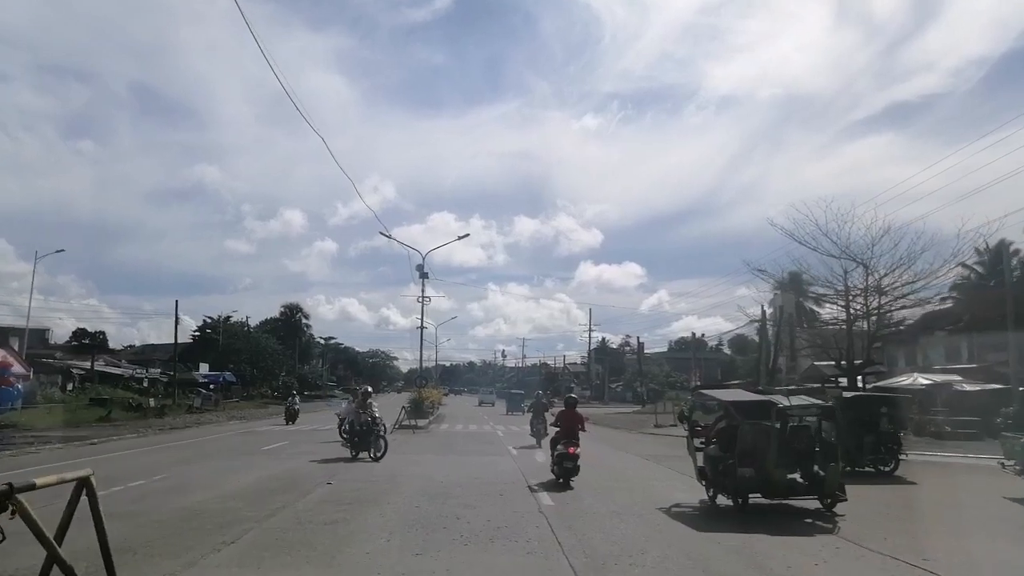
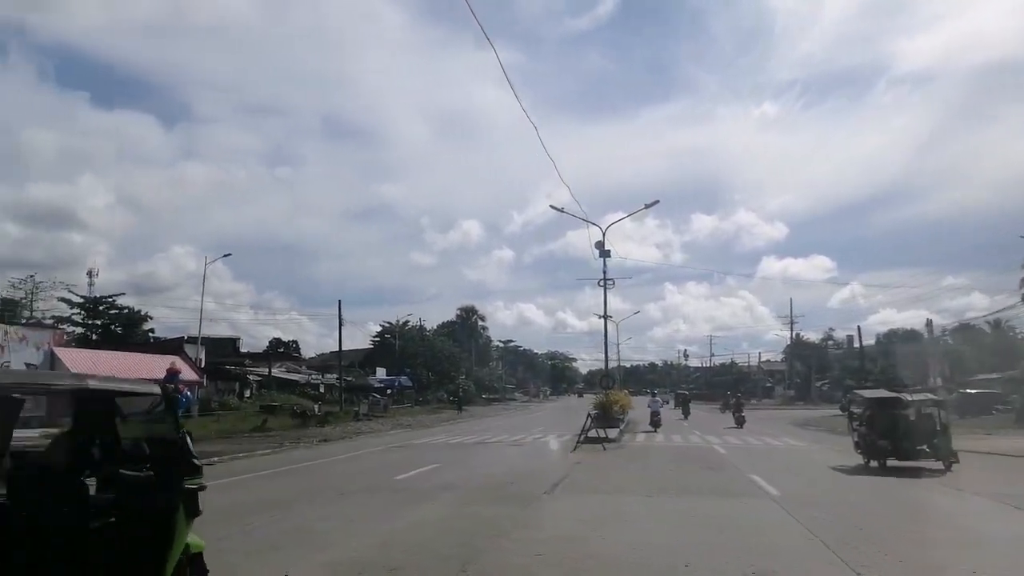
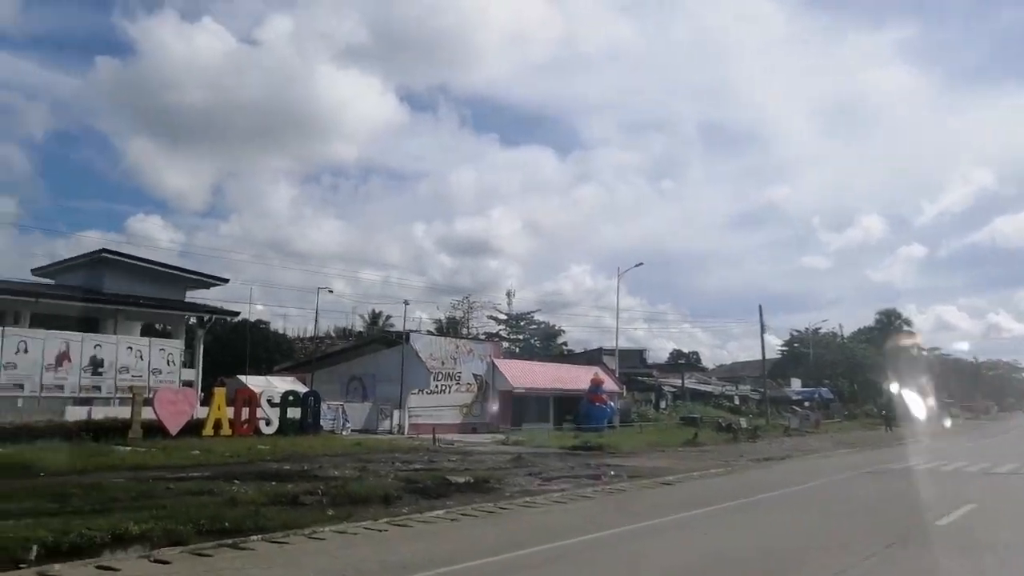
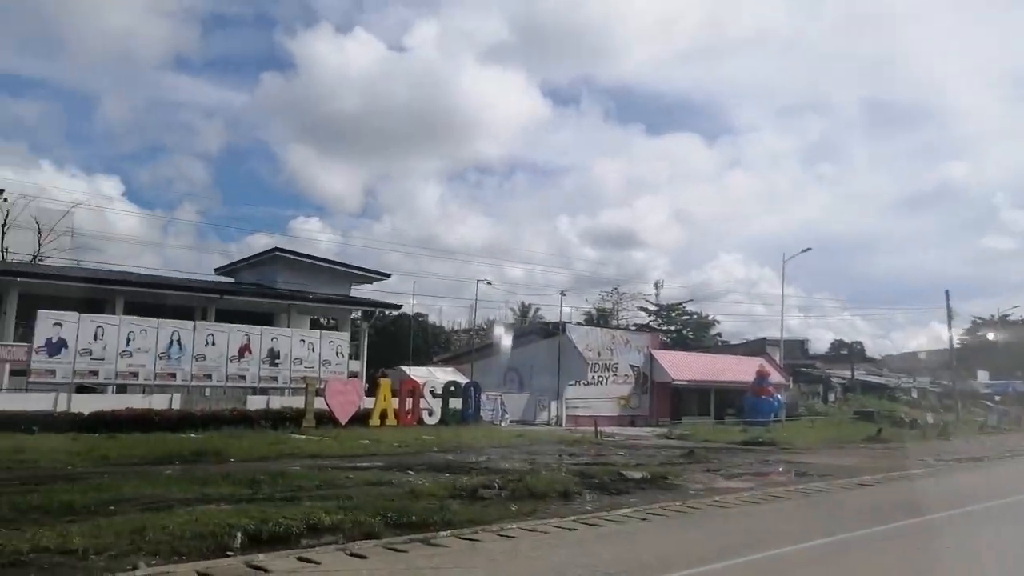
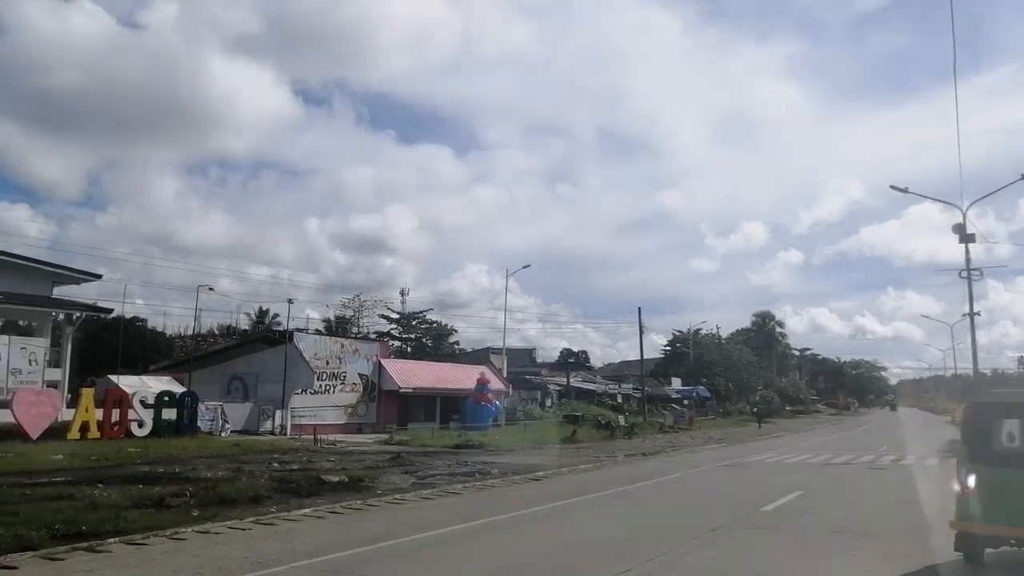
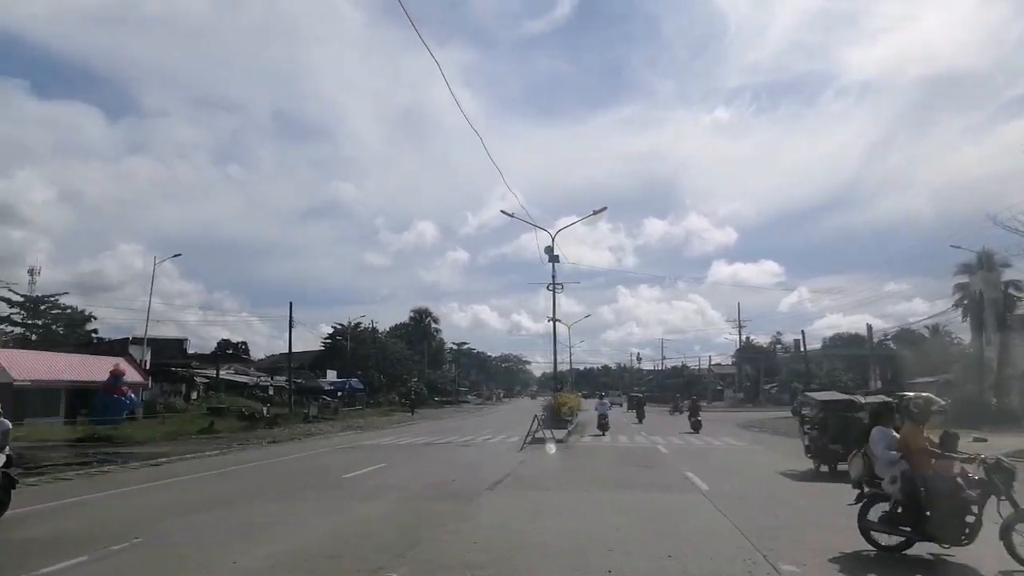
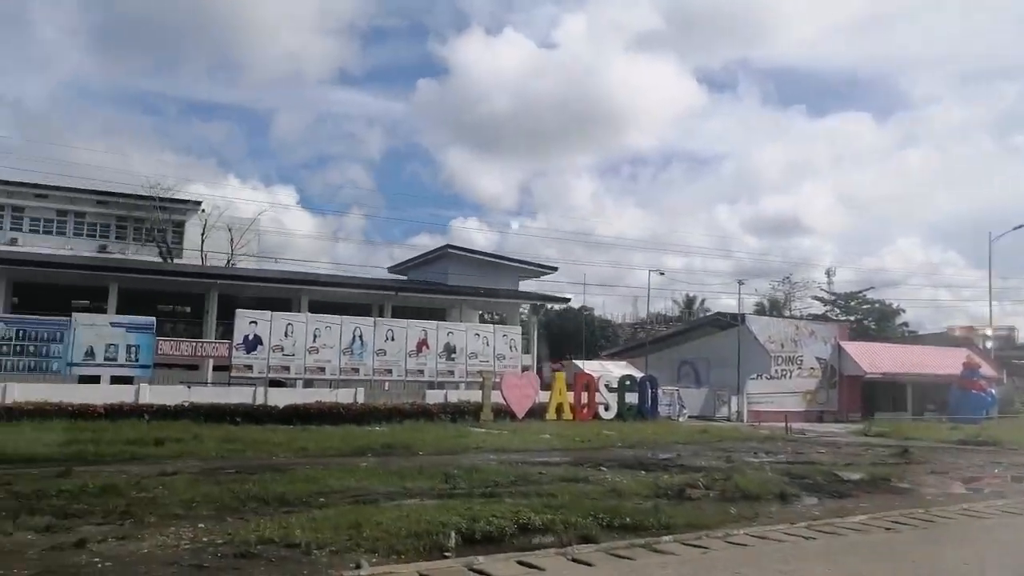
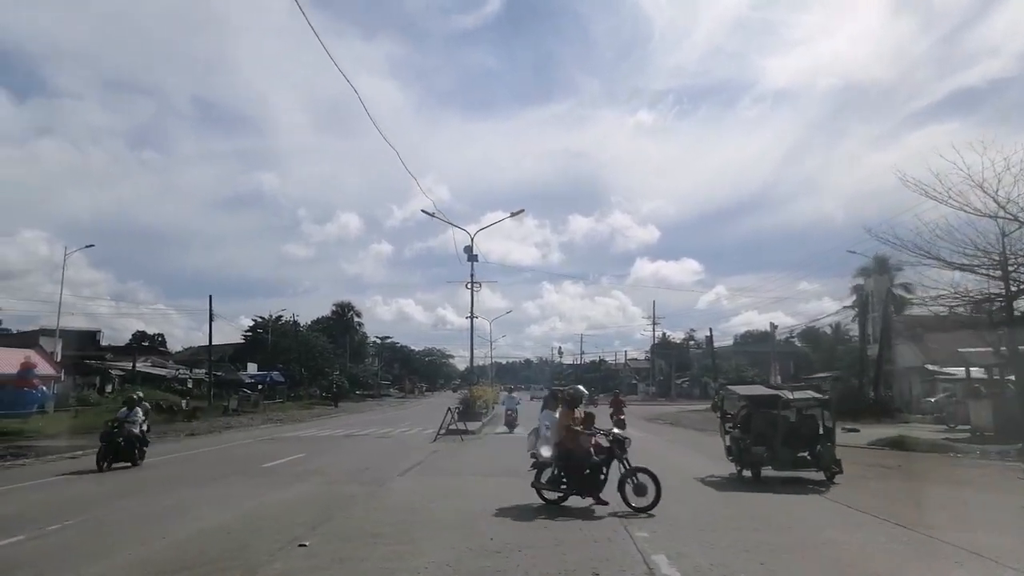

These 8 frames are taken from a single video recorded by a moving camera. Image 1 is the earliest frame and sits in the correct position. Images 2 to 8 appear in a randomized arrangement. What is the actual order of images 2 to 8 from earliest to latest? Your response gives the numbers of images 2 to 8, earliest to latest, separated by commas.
8, 6, 2, 5, 3, 4, 7
